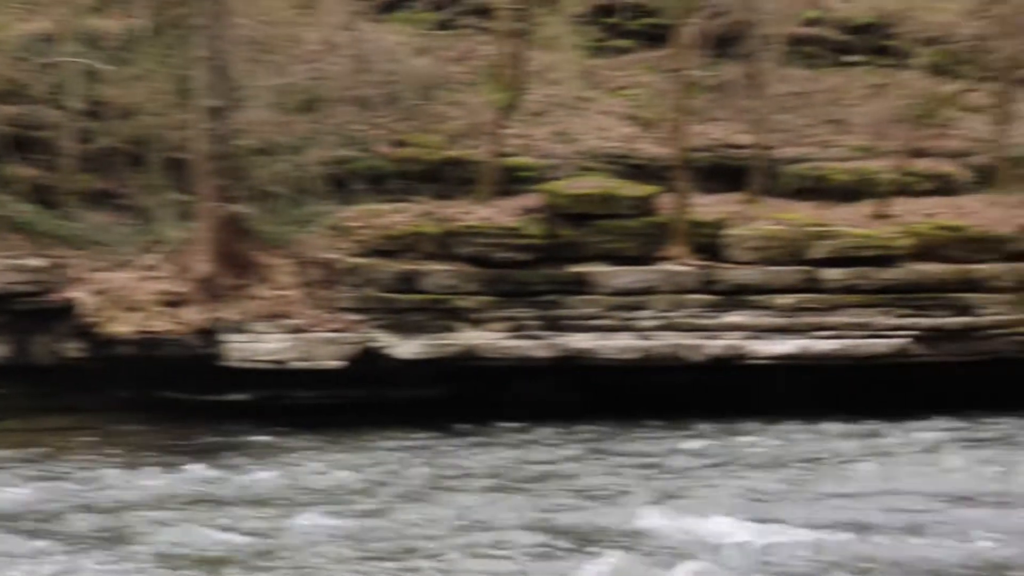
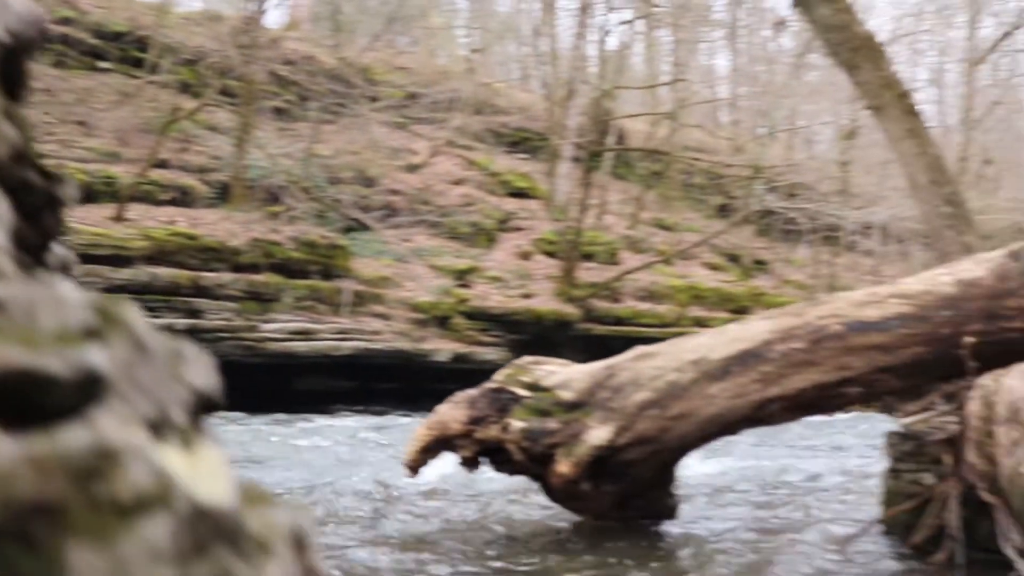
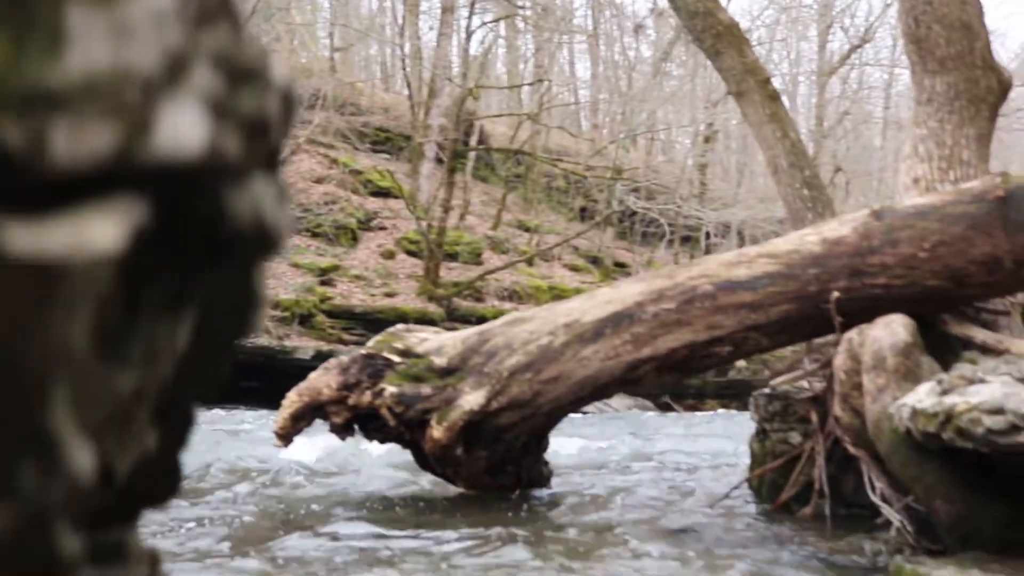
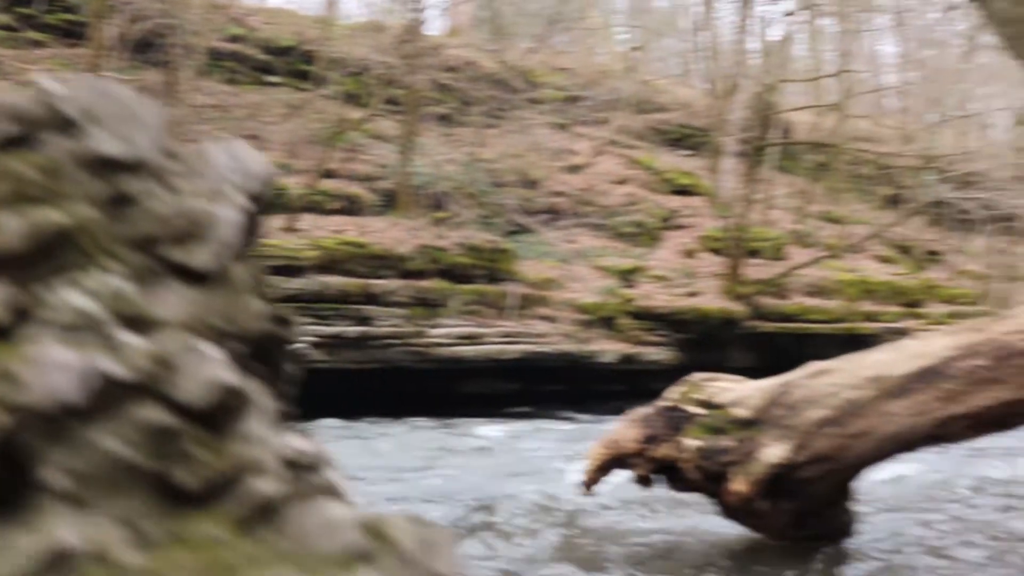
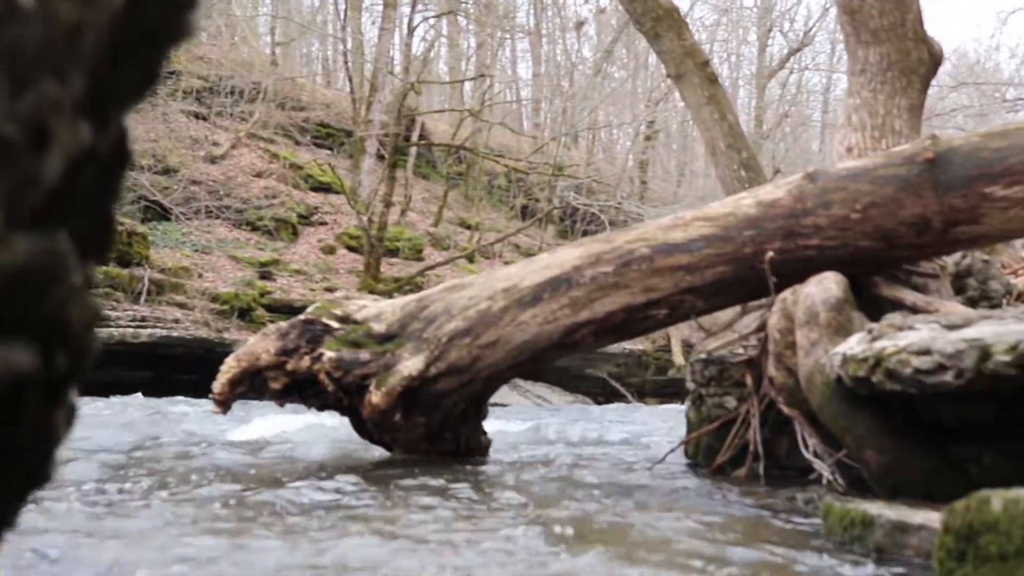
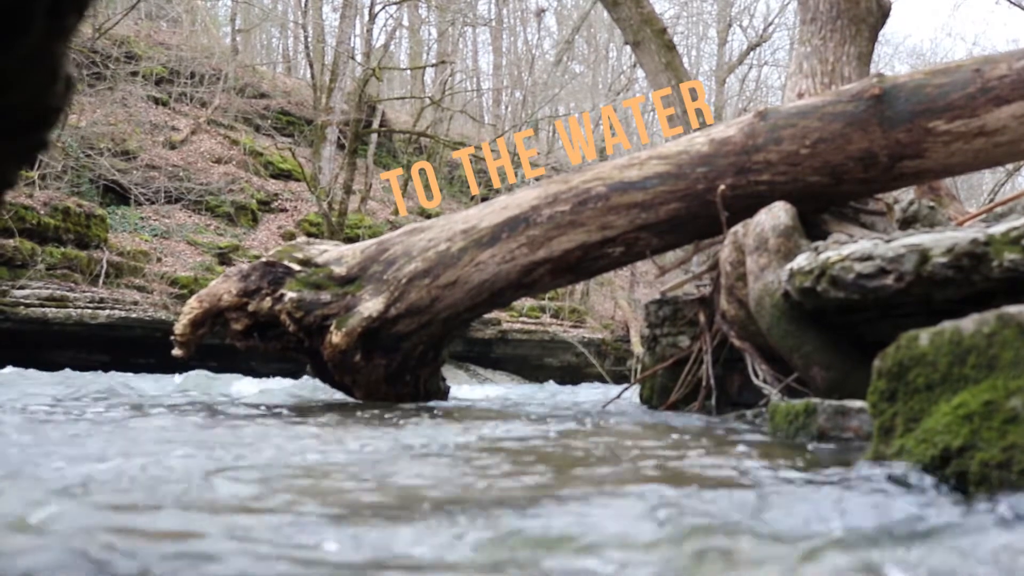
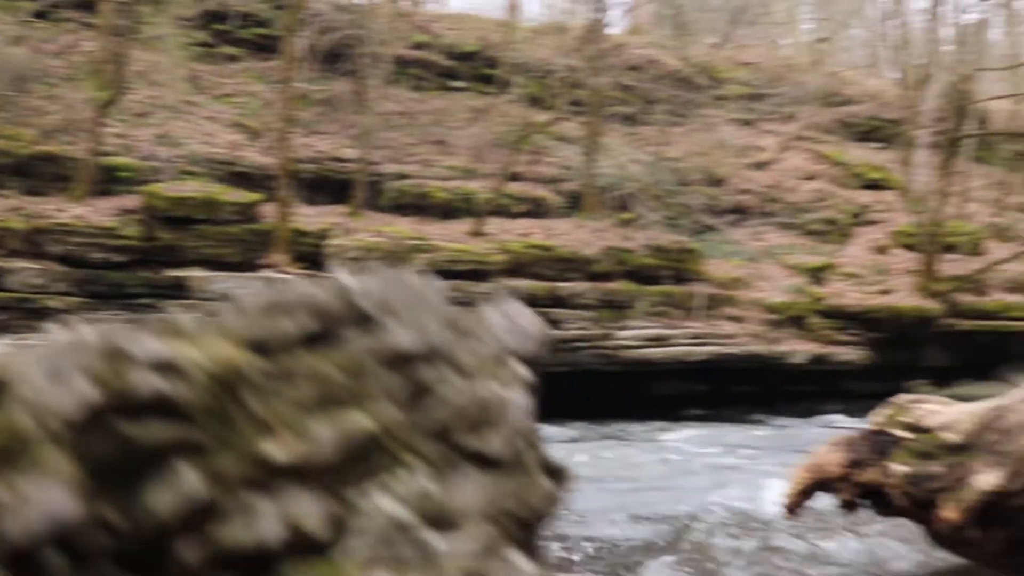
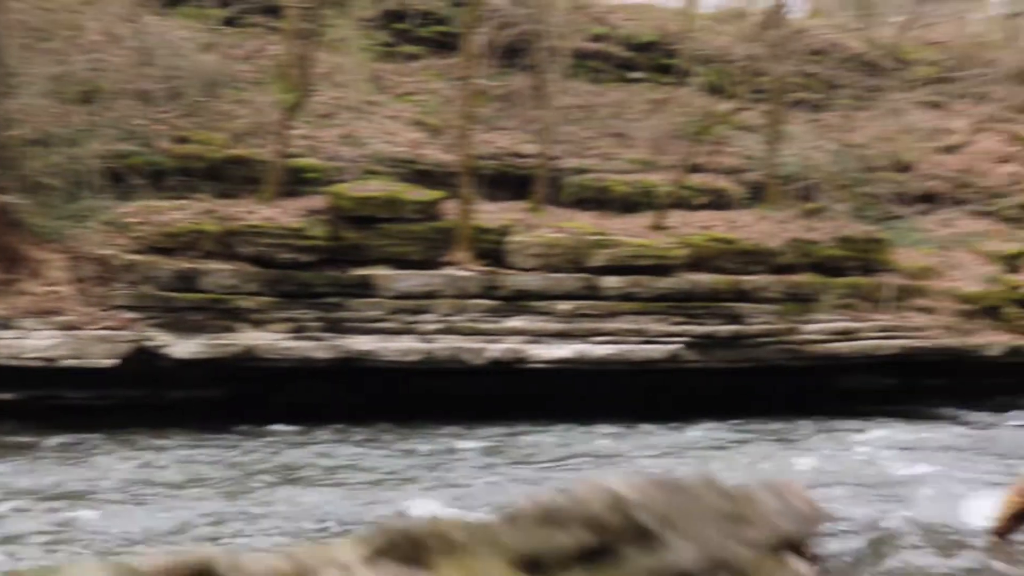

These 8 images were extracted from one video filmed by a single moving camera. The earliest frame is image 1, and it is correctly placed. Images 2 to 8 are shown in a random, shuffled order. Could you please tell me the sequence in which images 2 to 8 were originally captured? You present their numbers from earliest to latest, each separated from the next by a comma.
8, 7, 4, 2, 3, 5, 6
